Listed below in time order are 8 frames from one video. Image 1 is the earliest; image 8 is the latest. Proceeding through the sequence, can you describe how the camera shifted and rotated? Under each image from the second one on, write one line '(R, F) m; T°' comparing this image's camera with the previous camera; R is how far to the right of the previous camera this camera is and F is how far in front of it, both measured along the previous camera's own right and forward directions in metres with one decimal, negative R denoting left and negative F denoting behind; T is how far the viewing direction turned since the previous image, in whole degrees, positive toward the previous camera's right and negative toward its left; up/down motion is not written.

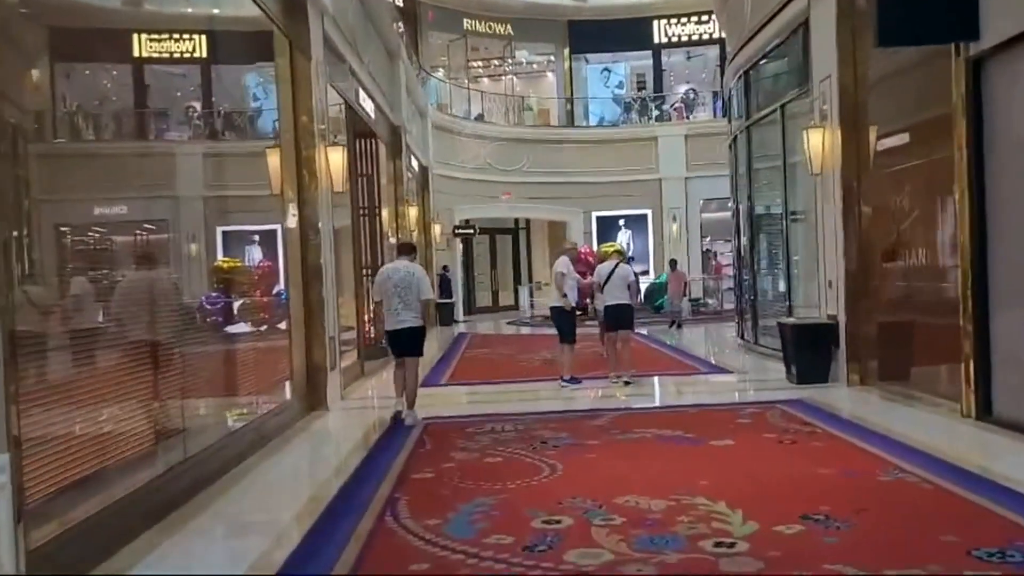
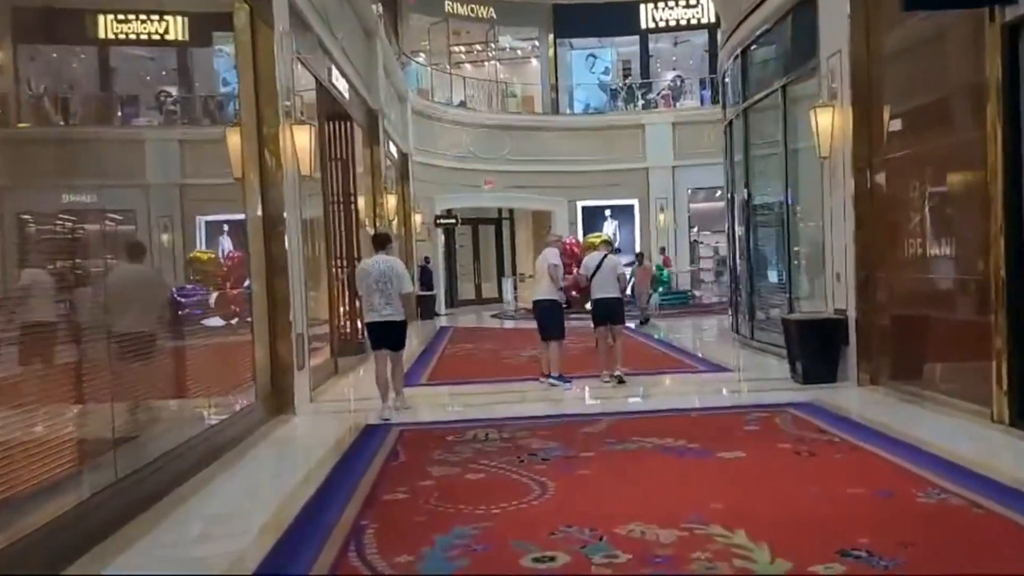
(0.0, +0.6) m; +1°
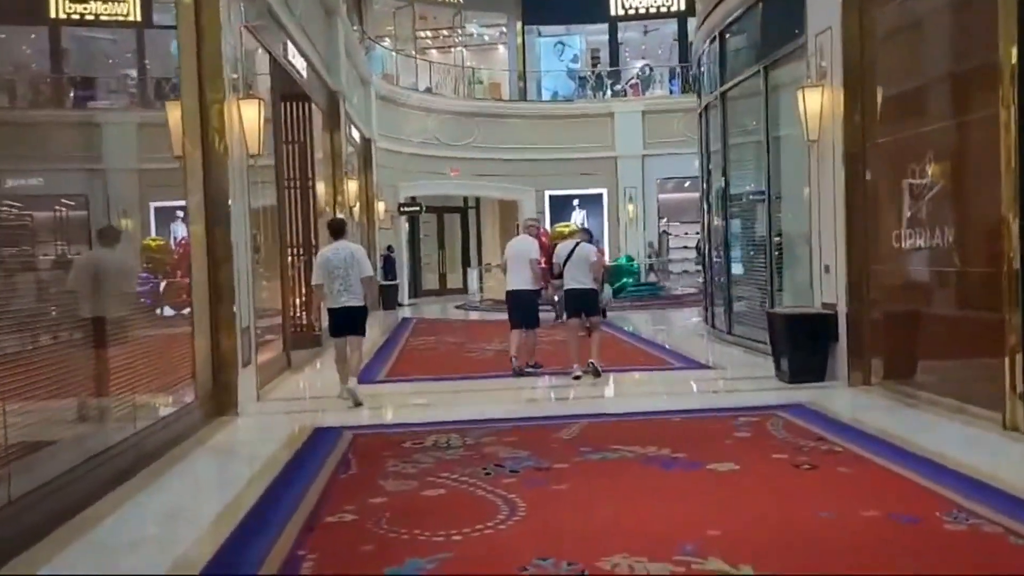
(0.0, +0.6) m; +2°
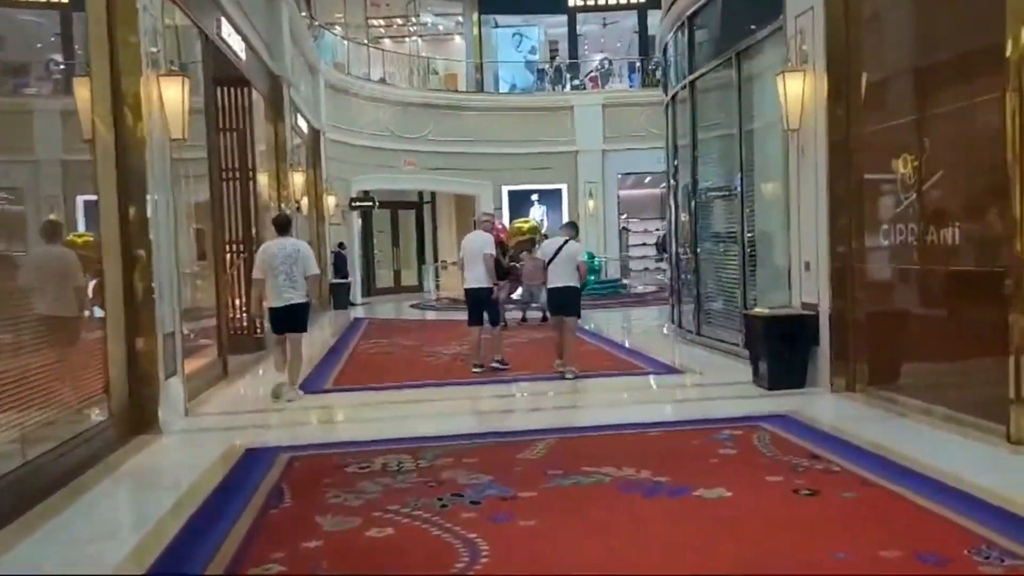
(0.0, +0.6) m; +3°
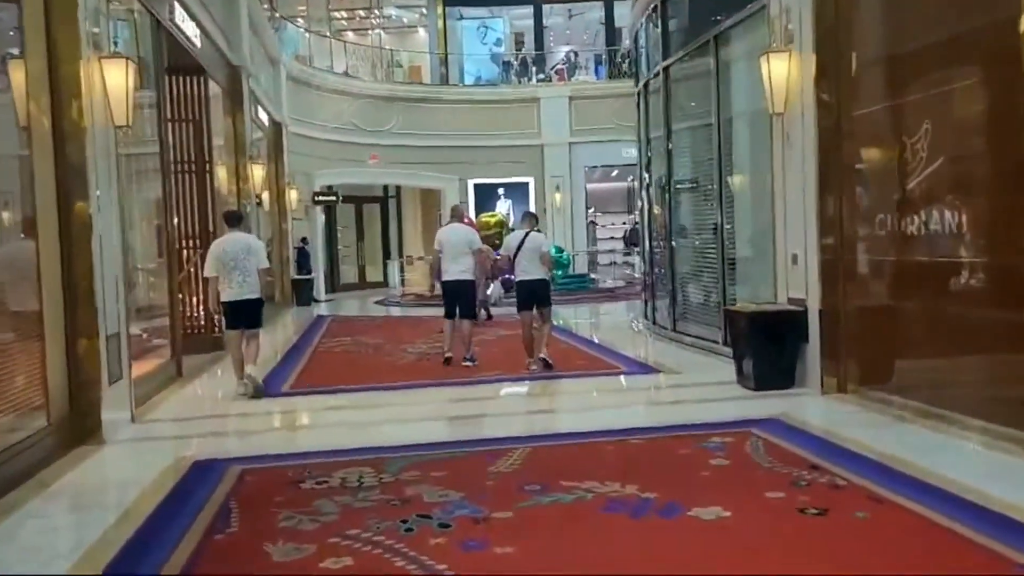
(0.0, +0.4) m; +2°
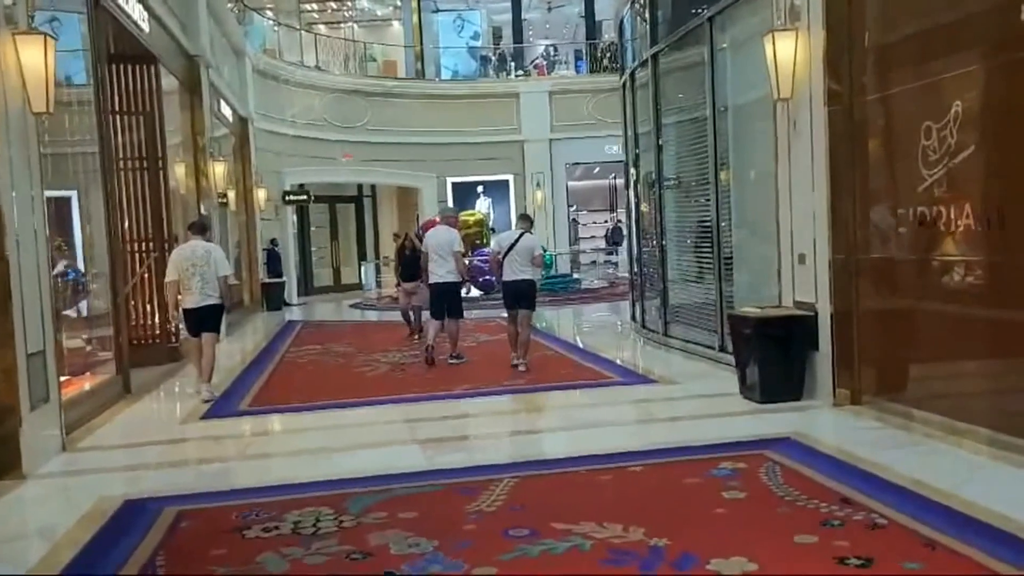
(0.0, +0.6) m; +1°
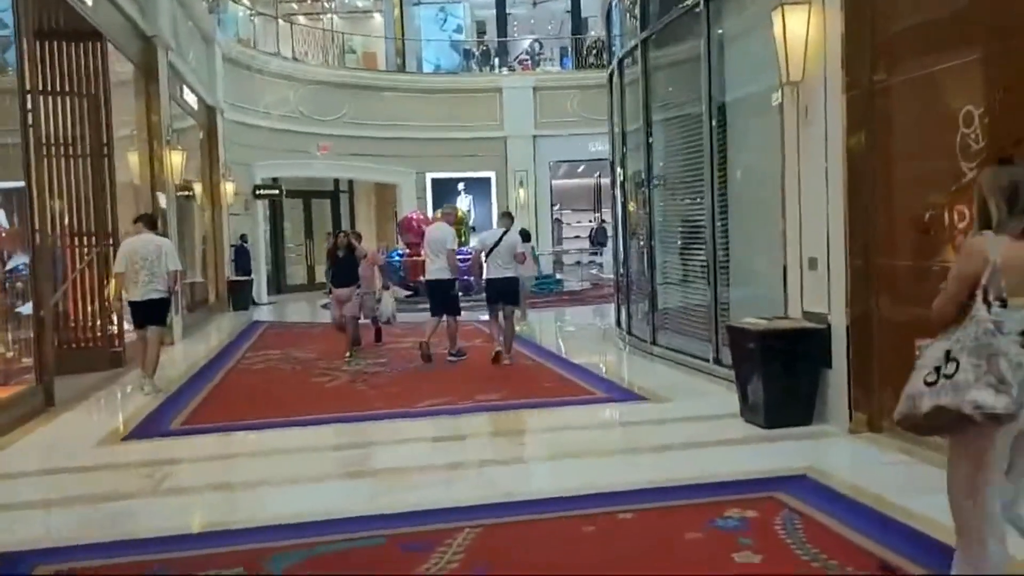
(+0.1, +0.7) m; +1°
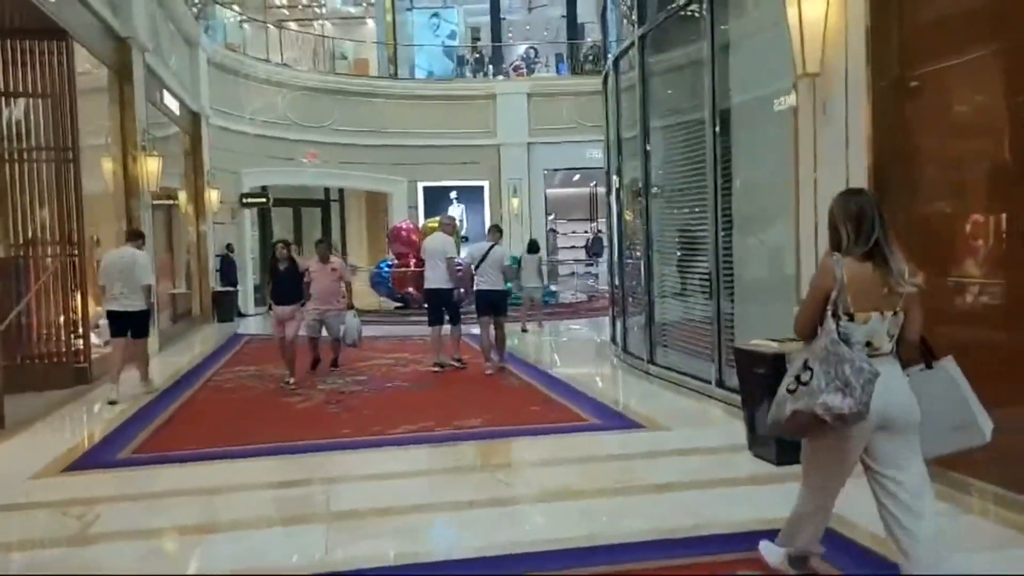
(+0.1, +0.5) m; 0°
